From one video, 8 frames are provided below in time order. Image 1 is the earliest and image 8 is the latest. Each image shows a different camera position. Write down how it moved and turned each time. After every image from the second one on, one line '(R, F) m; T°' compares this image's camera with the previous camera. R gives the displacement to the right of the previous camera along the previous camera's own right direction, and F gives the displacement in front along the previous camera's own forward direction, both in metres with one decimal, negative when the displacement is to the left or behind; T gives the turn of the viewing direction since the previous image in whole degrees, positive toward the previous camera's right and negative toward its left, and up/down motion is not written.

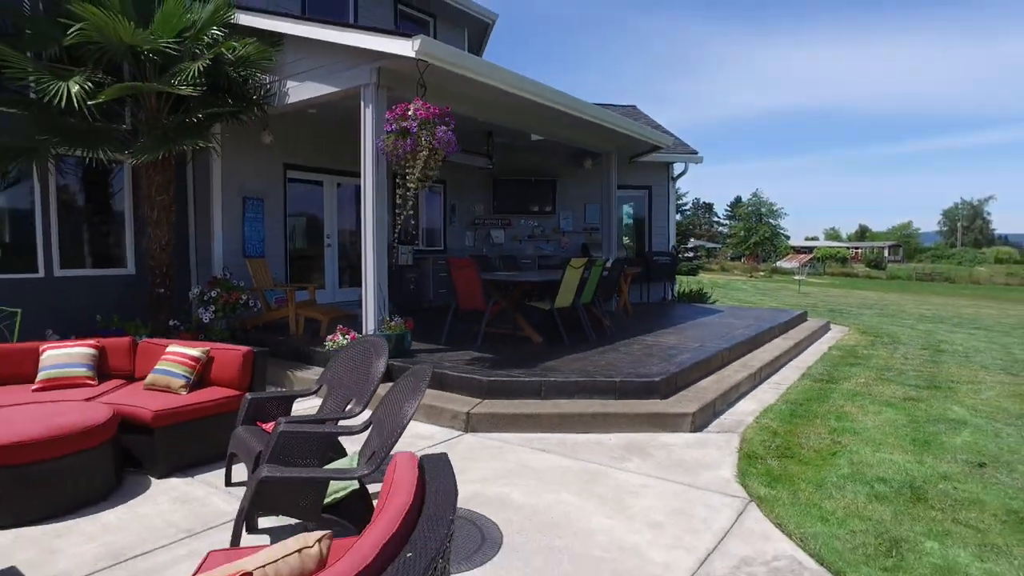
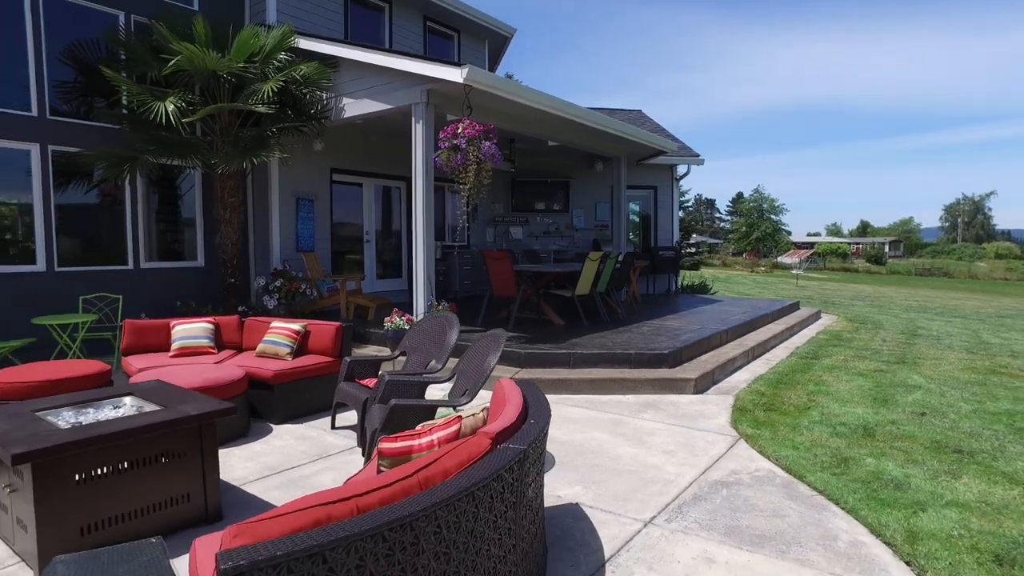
(-0.3, -1.0) m; 0°
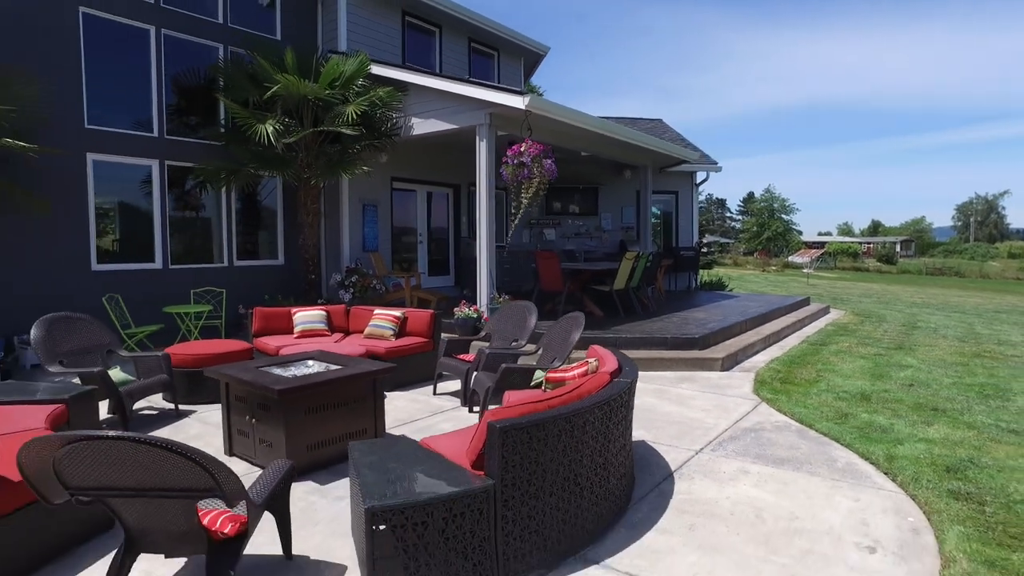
(-0.5, -1.1) m; -1°
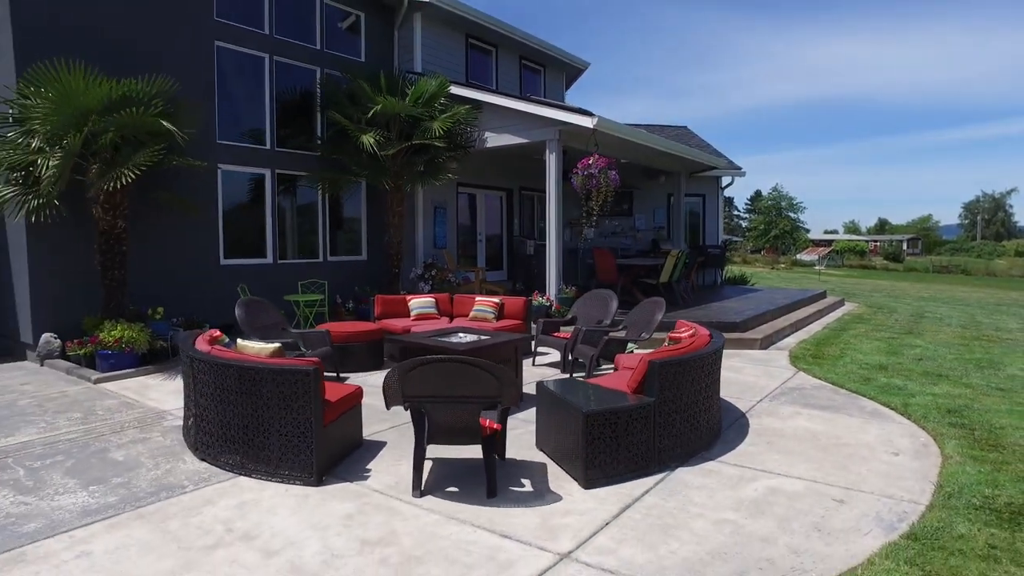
(-0.8, -1.3) m; 0°
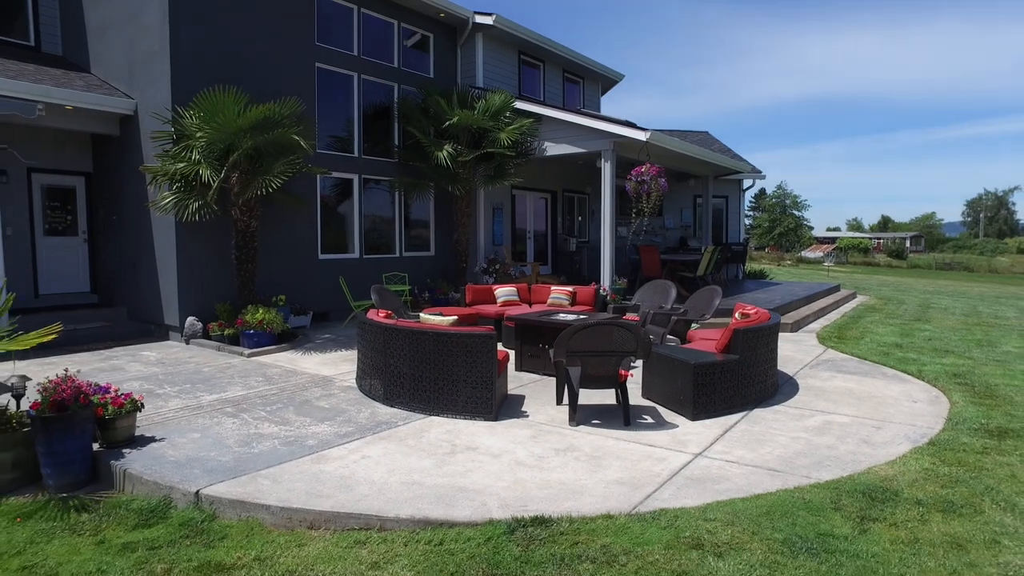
(-0.9, -1.3) m; 0°
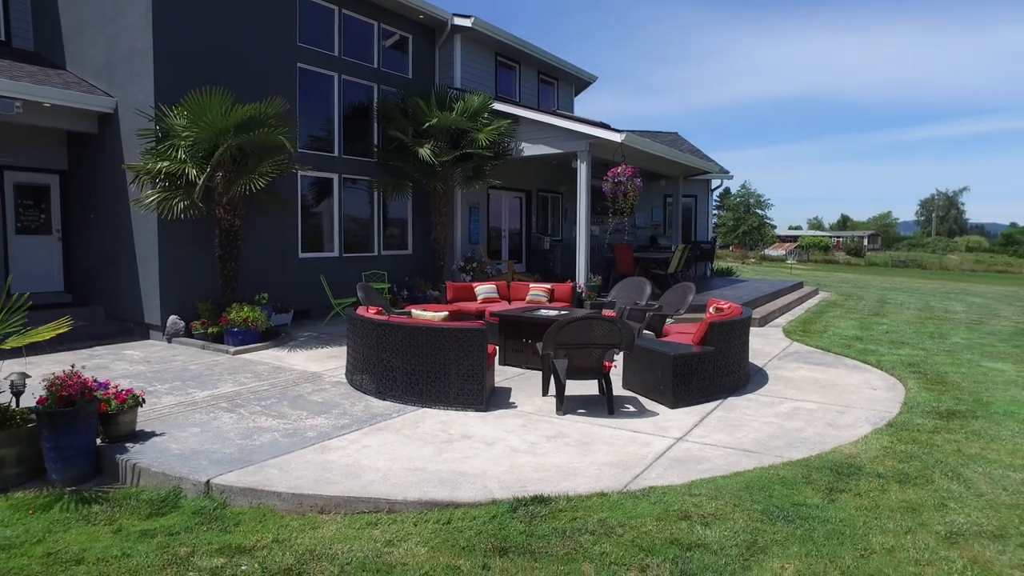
(-0.2, -0.2) m; +3°
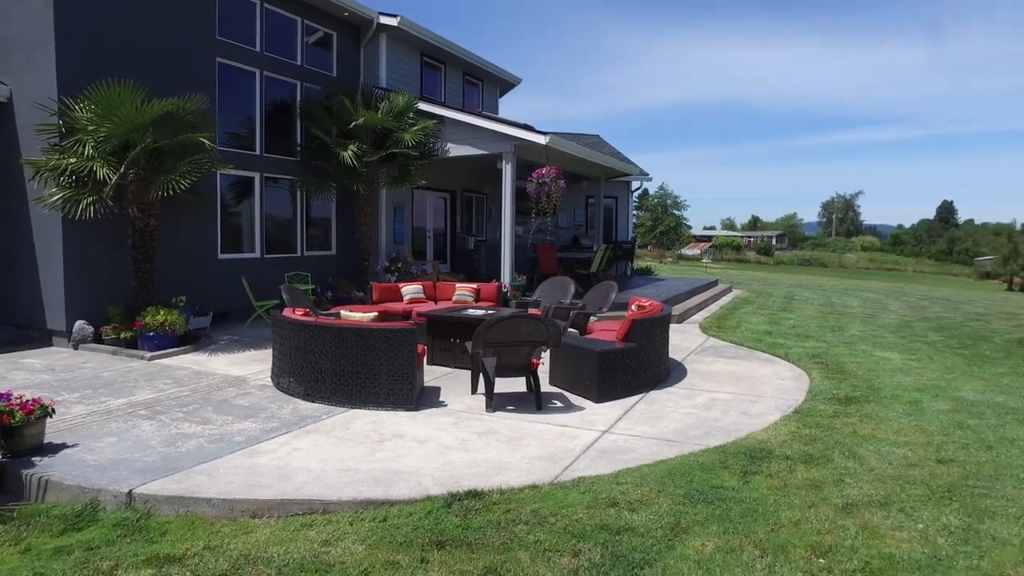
(0.0, -0.1) m; +6°
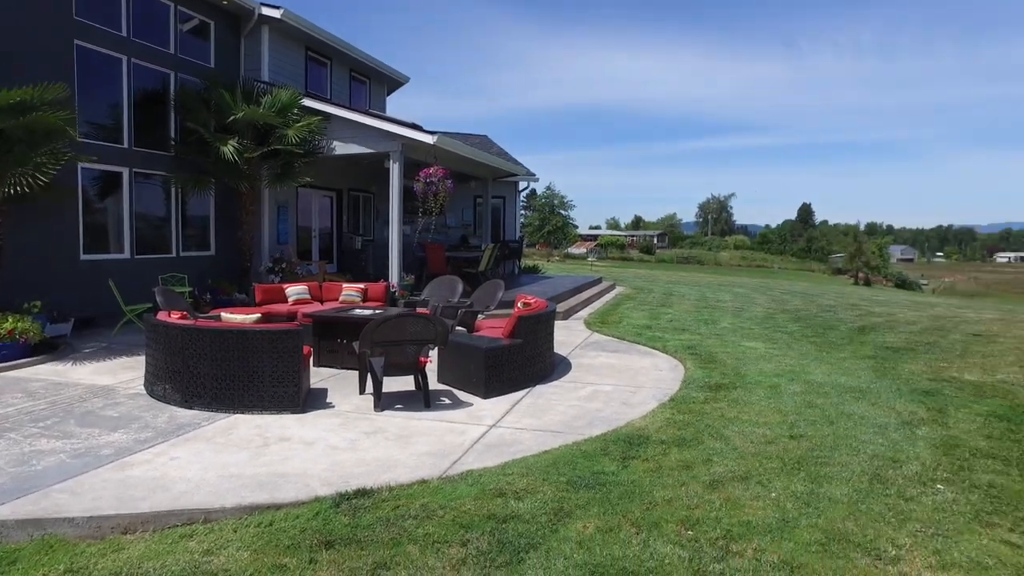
(0.0, -0.1) m; +9°
